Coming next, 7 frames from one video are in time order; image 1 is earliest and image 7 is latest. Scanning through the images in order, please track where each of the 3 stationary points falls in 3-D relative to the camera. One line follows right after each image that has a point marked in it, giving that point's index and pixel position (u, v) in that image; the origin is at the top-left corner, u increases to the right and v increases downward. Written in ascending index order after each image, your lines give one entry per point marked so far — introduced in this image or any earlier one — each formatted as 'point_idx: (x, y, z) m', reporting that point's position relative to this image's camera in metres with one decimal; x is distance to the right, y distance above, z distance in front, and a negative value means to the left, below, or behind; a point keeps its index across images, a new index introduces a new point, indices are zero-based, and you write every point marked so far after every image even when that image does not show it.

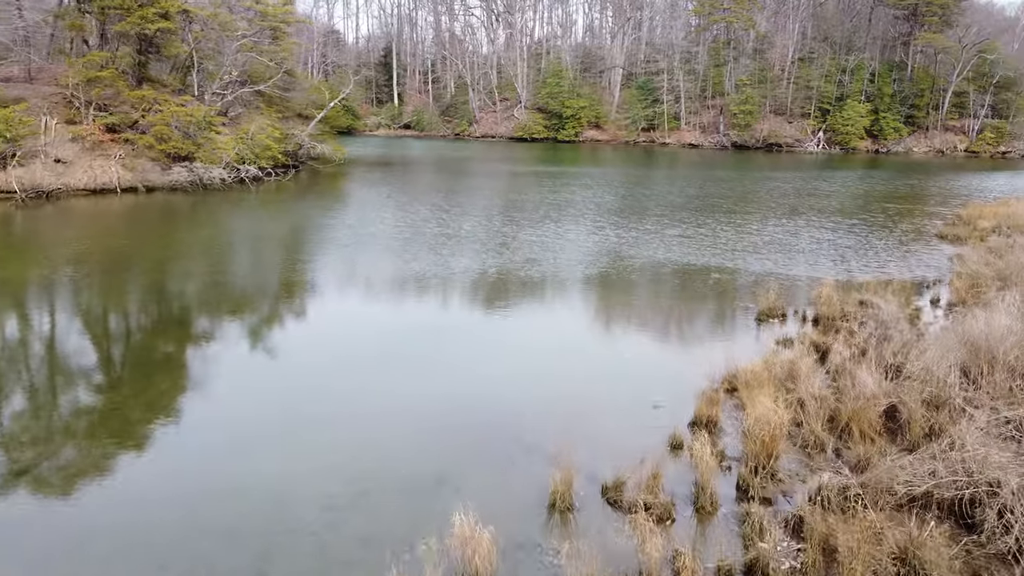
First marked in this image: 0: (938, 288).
0: (+5.7, -0.1, +11.3) m
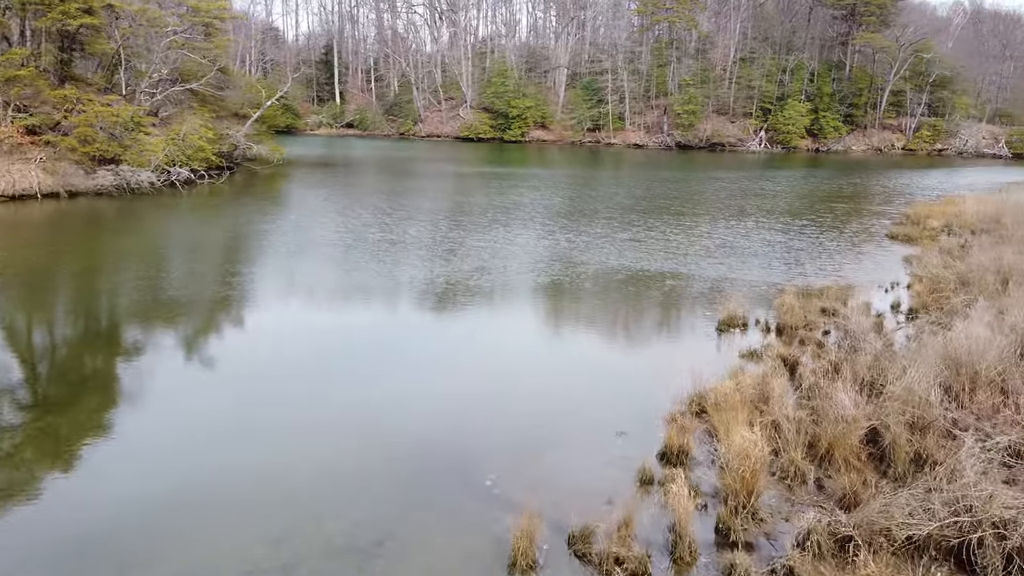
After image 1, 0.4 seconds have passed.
0: (+5.0, -0.1, +11.0) m
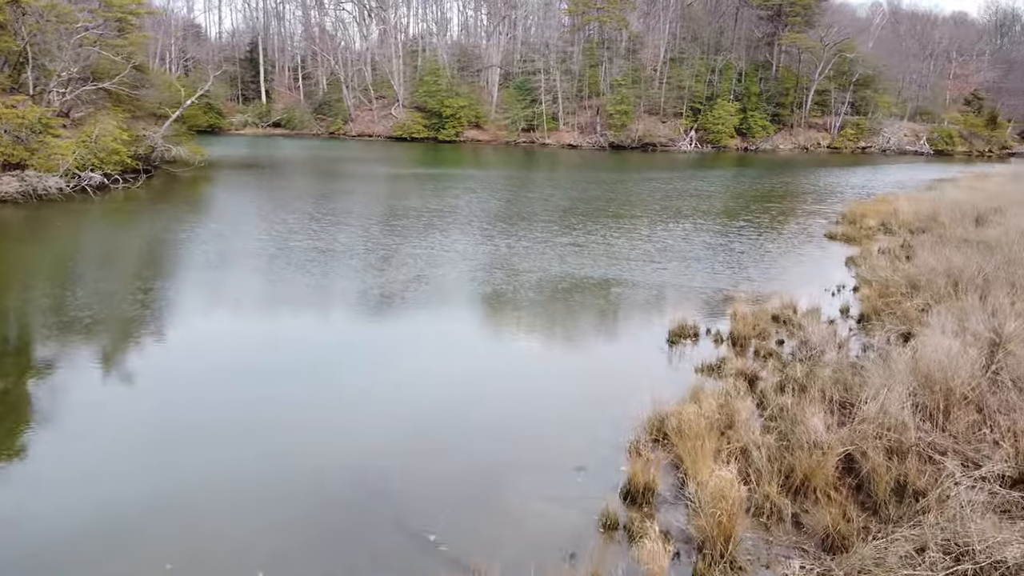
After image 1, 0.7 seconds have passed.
0: (+4.3, -0.2, +10.8) m
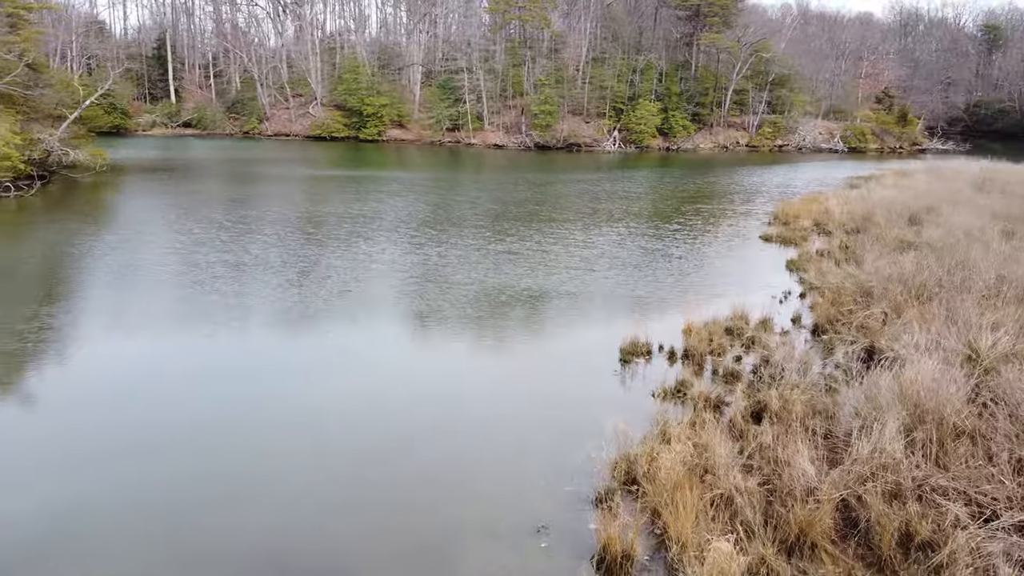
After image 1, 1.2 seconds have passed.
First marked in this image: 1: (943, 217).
0: (+3.5, -0.3, +10.4) m
1: (+7.5, +1.2, +14.8) m
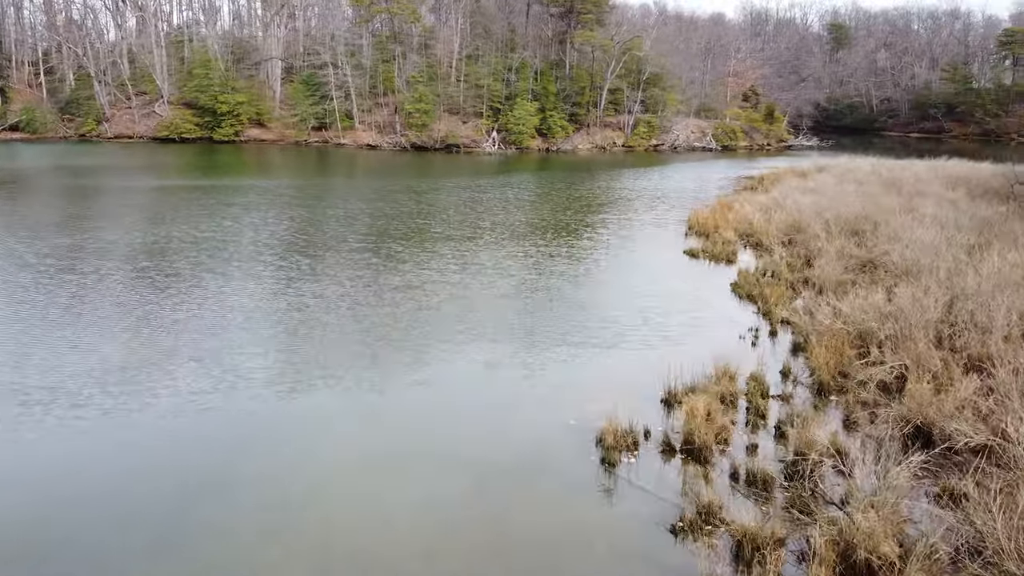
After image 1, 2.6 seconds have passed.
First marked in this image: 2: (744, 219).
0: (+2.7, -0.7, +8.4) m
1: (+5.9, +0.9, +13.4) m
2: (+4.6, +1.4, +16.8) m
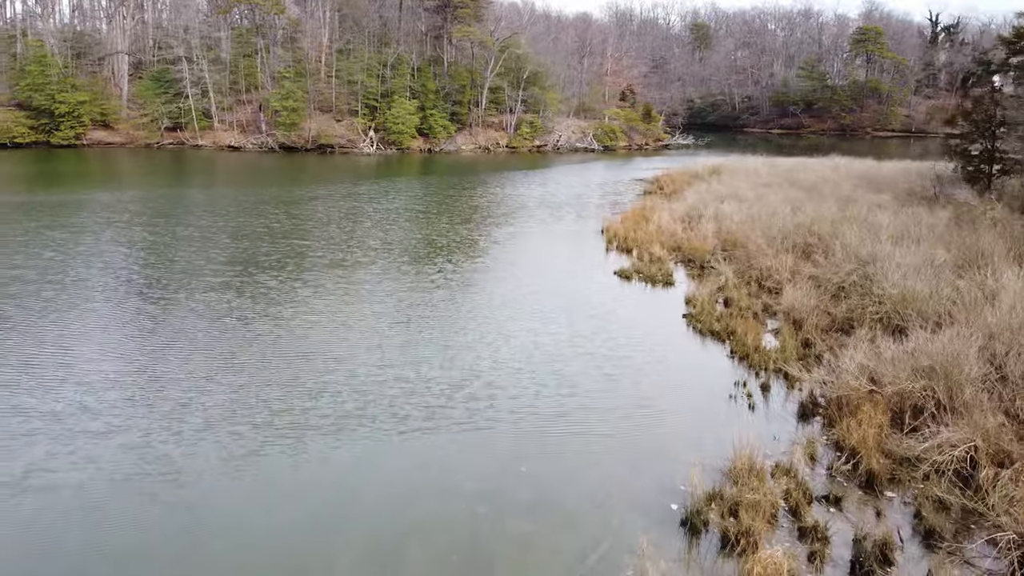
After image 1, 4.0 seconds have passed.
0: (+2.2, -1.1, +6.5) m
1: (+4.6, +0.6, +11.9) m
2: (+2.8, +1.0, +15.1) m
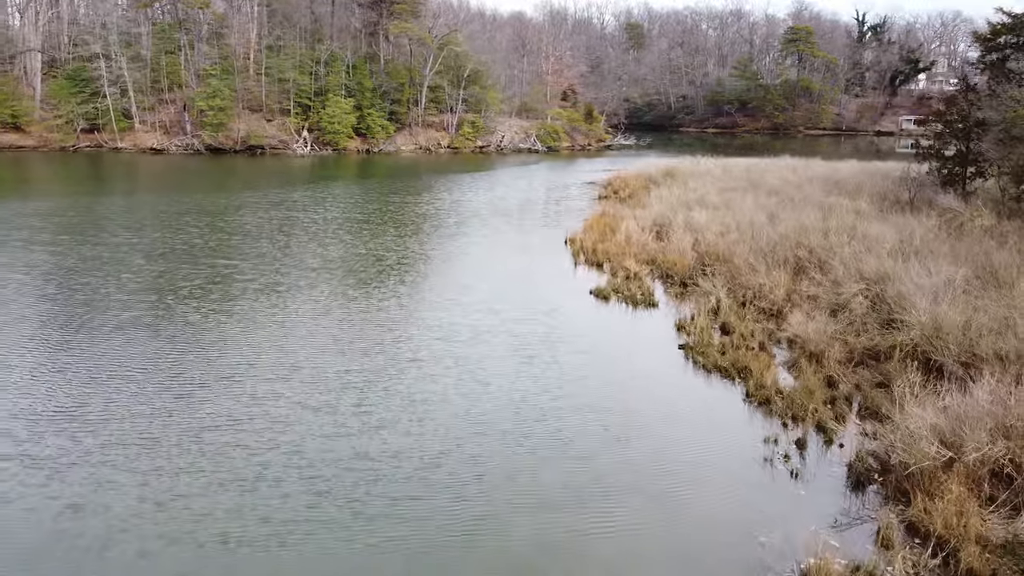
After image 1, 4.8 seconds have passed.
0: (+2.2, -1.4, +5.3) m
1: (+4.1, +0.4, +10.8) m
2: (+2.1, +0.7, +13.9) m
